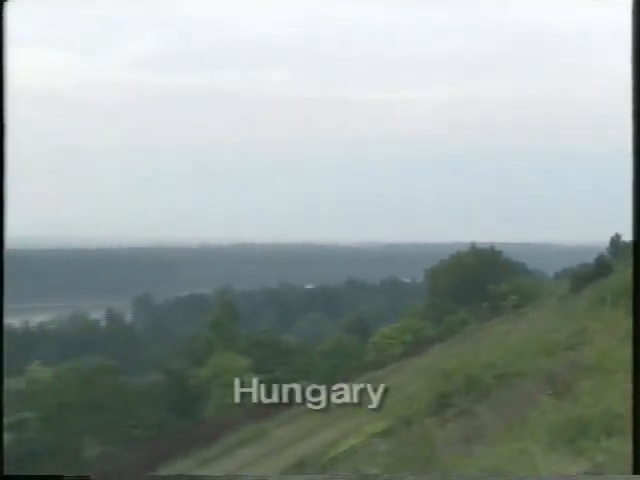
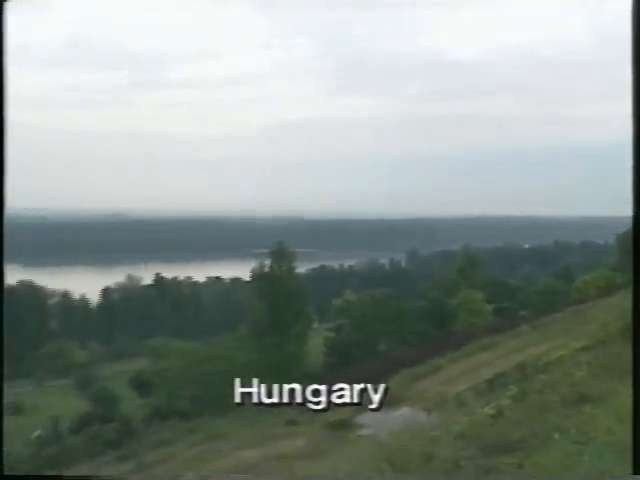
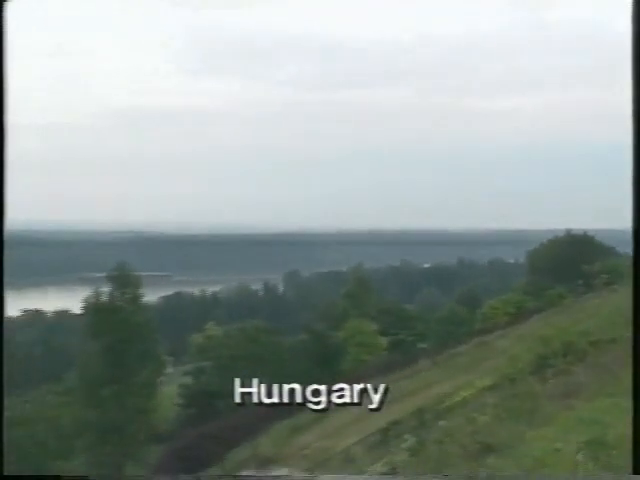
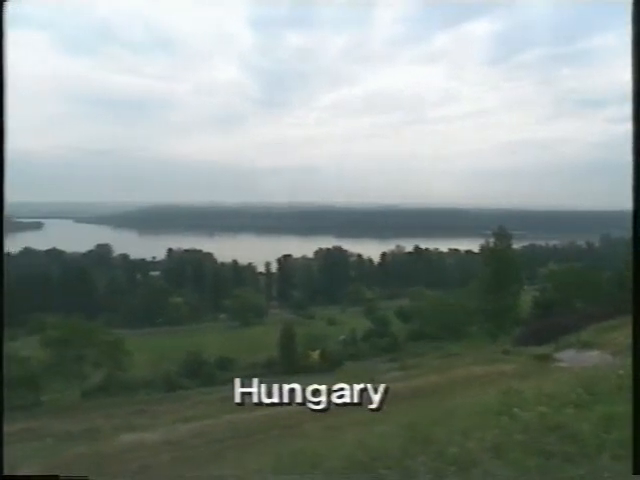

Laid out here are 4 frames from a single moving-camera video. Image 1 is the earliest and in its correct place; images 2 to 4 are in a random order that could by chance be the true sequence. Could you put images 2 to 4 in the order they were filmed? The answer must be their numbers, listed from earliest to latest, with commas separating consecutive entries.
3, 2, 4
